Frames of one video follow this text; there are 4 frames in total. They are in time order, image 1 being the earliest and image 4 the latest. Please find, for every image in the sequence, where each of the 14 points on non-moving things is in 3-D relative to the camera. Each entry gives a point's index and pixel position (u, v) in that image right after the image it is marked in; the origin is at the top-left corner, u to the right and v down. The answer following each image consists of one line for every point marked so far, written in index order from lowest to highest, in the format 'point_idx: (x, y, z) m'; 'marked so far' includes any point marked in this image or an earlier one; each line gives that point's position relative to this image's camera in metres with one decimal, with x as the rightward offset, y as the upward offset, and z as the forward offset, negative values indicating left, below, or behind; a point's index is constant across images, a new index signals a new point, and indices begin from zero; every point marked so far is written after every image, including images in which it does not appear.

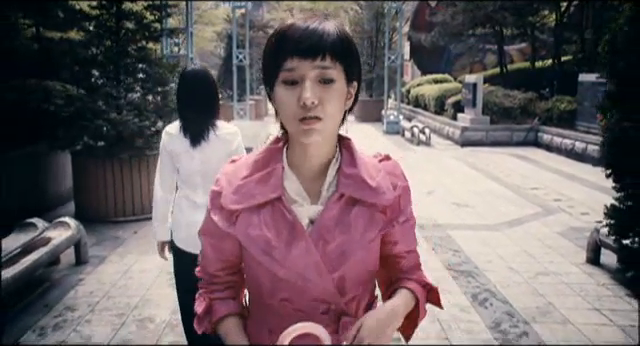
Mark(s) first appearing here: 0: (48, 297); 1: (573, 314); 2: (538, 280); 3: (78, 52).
0: (-1.7, -0.8, +4.7) m
1: (+1.5, -0.8, +4.3) m
2: (+1.5, -0.7, +5.1) m
3: (-2.3, +1.2, +7.1) m
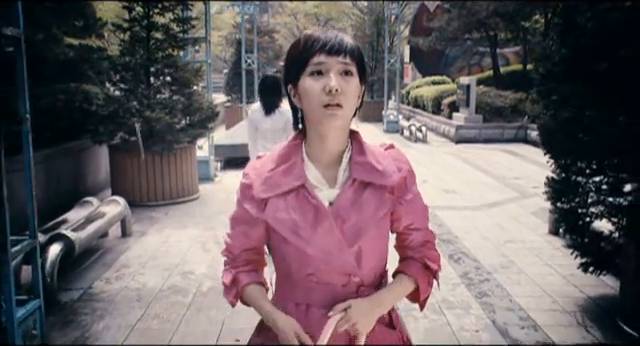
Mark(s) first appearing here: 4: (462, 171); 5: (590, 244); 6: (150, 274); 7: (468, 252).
0: (-1.7, -0.7, +5.8) m
1: (+1.5, -0.7, +5.4) m
2: (+1.5, -0.6, +6.2) m
3: (-2.3, +1.3, +8.3) m
4: (+2.2, 0.0, +11.3) m
5: (+1.7, -0.4, +4.6) m
6: (-1.2, -0.7, +5.4) m
7: (+1.2, -0.6, +5.9) m
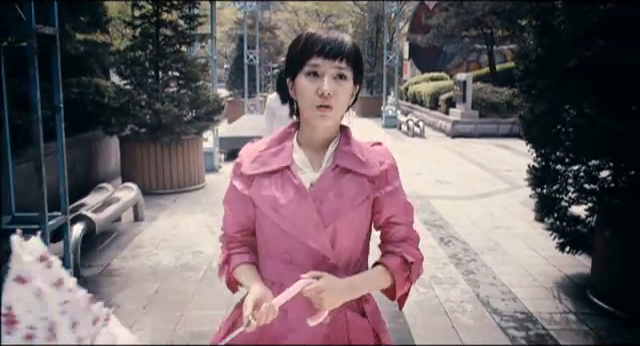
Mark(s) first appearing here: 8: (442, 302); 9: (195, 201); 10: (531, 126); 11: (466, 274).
0: (-1.7, -0.6, +6.3) m
1: (+1.5, -0.6, +5.9) m
2: (+1.5, -0.5, +6.6) m
3: (-2.3, +1.4, +8.7) m
4: (+2.2, +0.1, +11.7) m
5: (+1.7, -0.4, +5.0) m
6: (-1.2, -0.6, +5.8) m
7: (+1.2, -0.5, +6.3) m
8: (+0.7, -0.8, +4.5) m
9: (-1.4, -0.3, +8.2) m
10: (+1.4, +0.3, +4.8) m
11: (+1.0, -0.7, +5.1) m
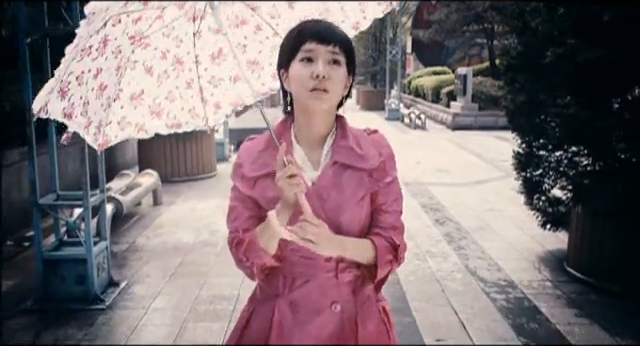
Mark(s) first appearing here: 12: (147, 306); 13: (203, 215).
0: (-1.6, -0.5, +6.8) m
1: (+1.6, -0.5, +6.4) m
2: (+1.6, -0.4, +7.2) m
3: (-2.2, +1.5, +9.3) m
4: (+2.2, +0.3, +12.3) m
5: (+1.7, -0.2, +5.6) m
6: (-1.2, -0.5, +6.4) m
7: (+1.2, -0.4, +6.9) m
8: (+0.8, -0.7, +5.0) m
9: (-1.3, -0.2, +8.8) m
10: (+1.4, +0.4, +5.3) m
11: (+1.0, -0.6, +5.7) m
12: (-1.0, -0.8, +4.4) m
13: (-1.1, -0.4, +7.1) m
